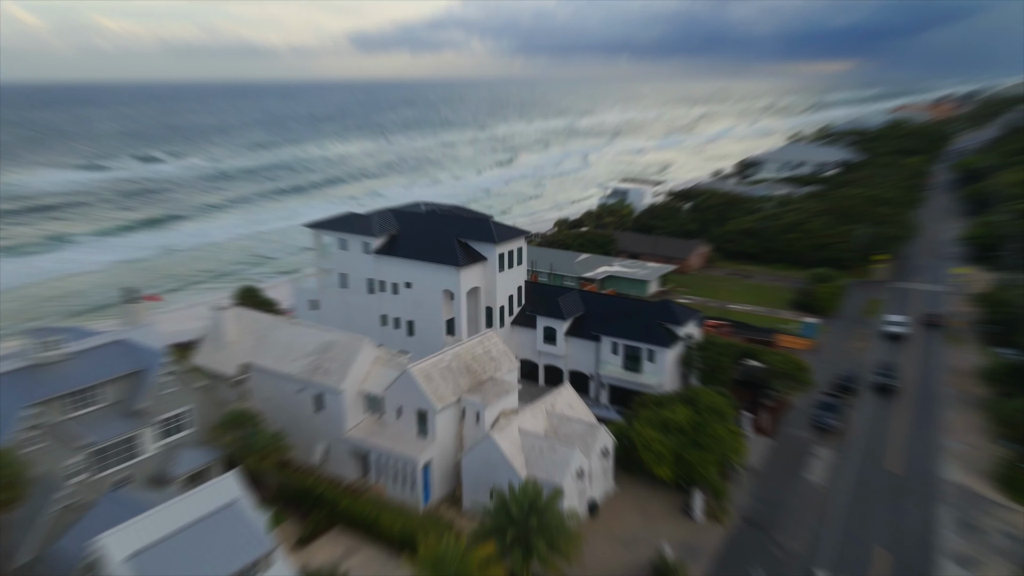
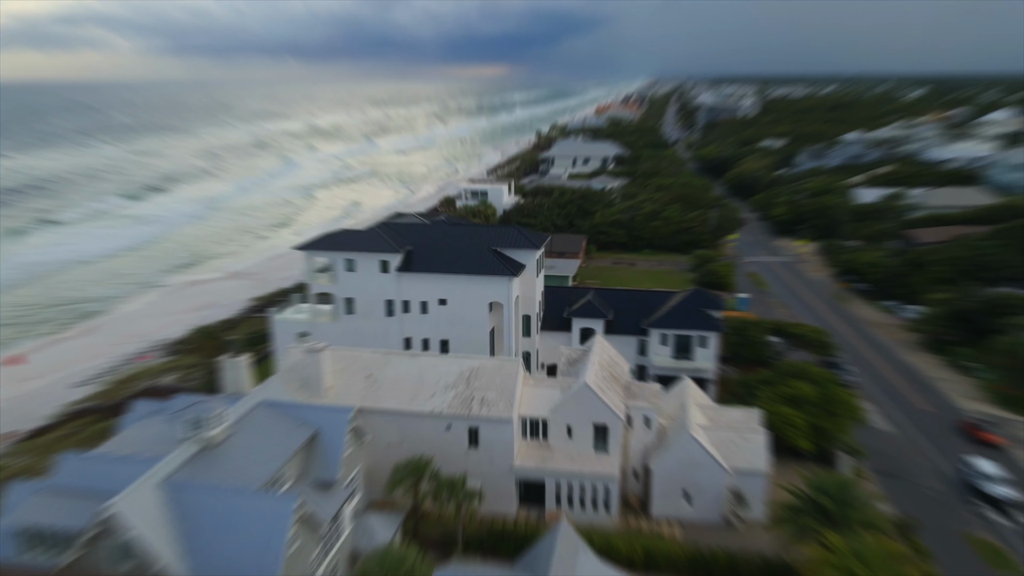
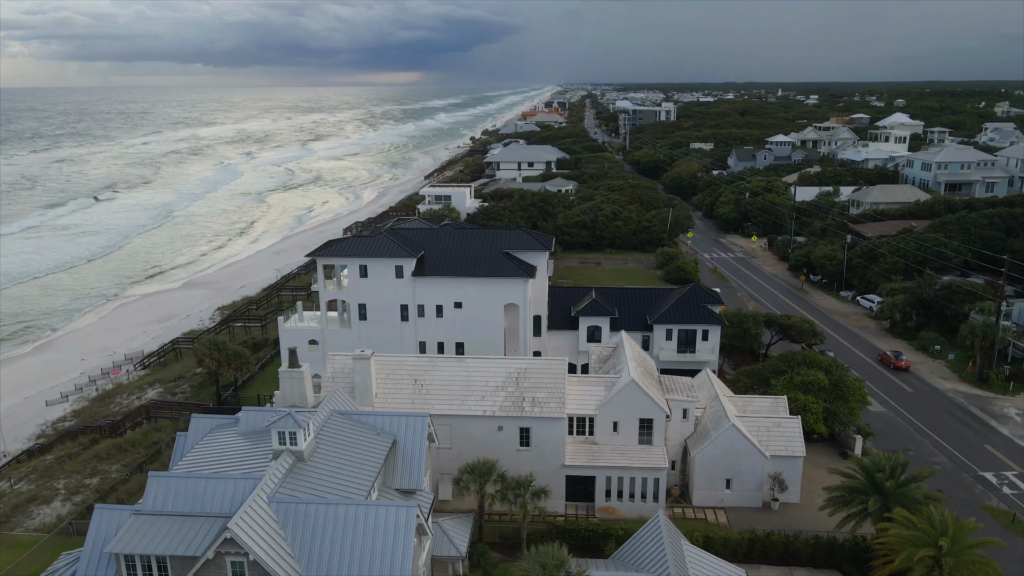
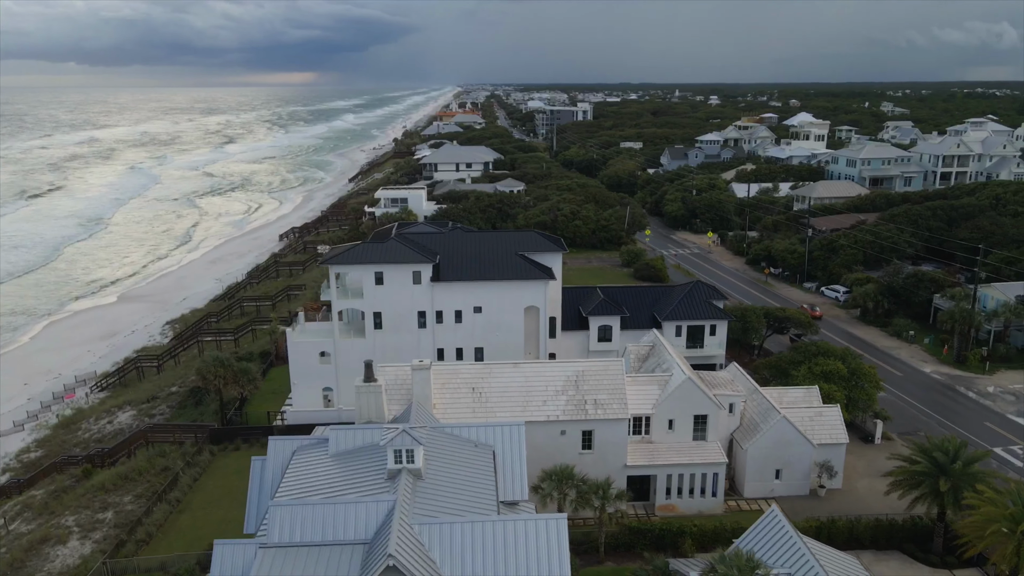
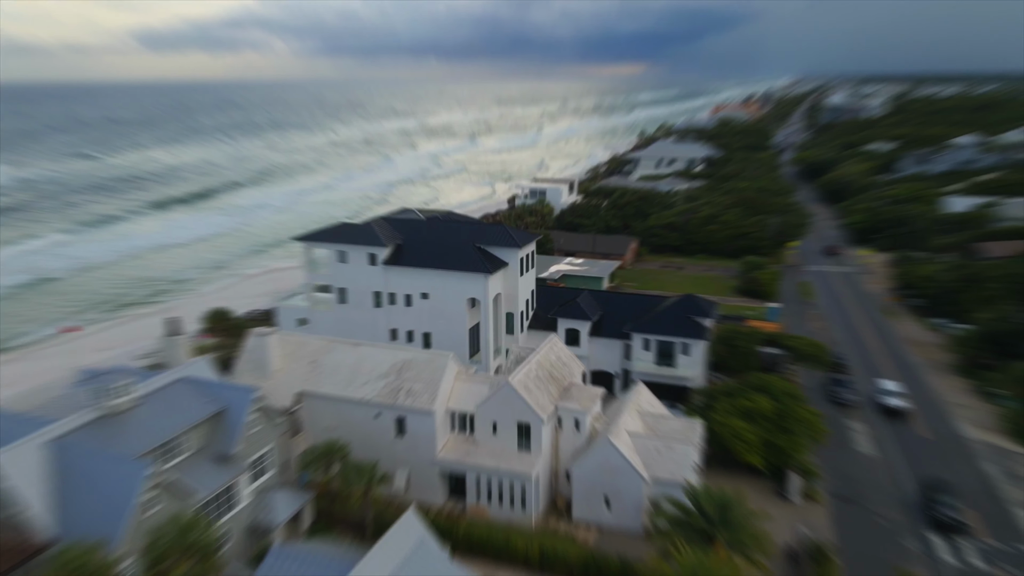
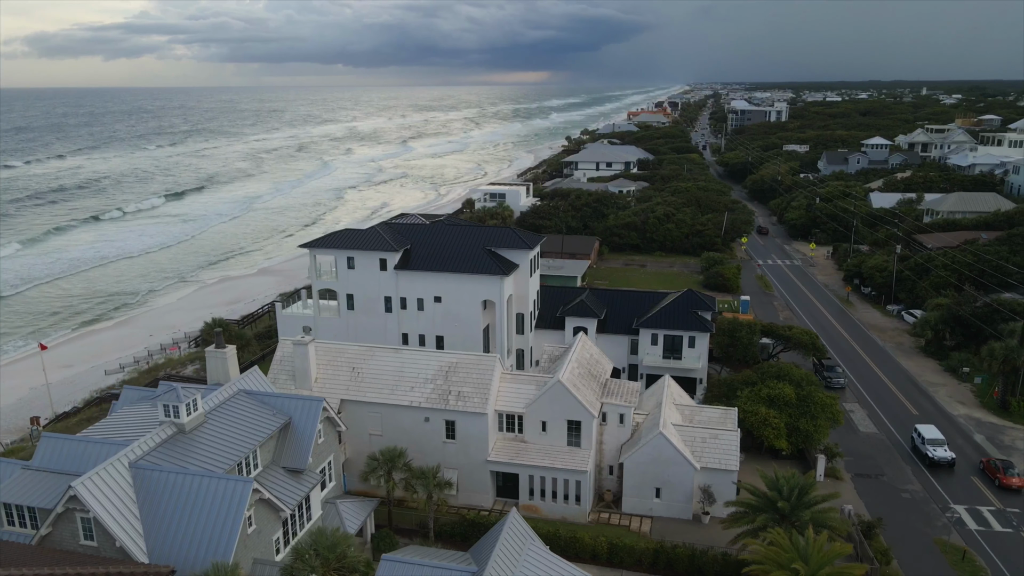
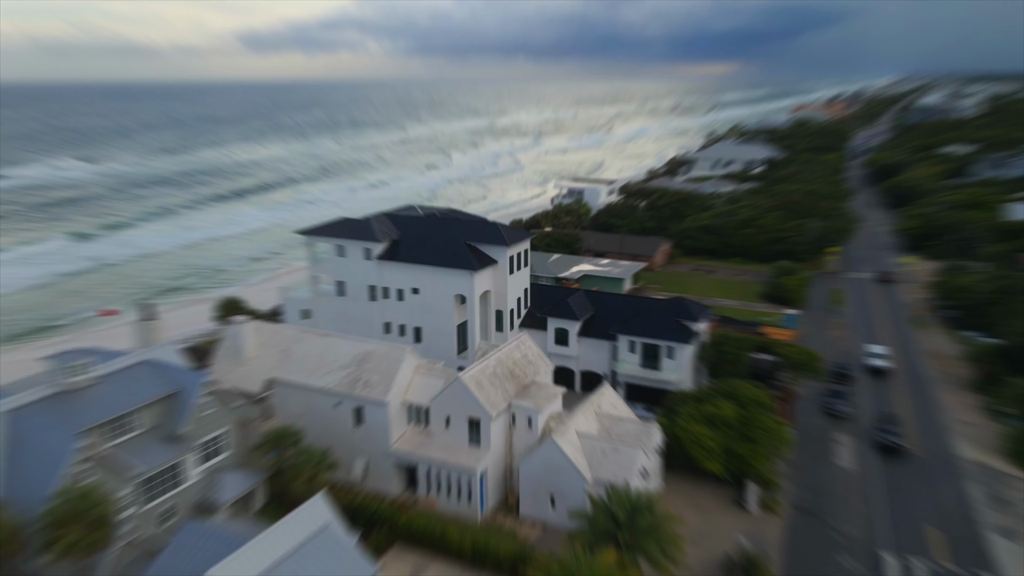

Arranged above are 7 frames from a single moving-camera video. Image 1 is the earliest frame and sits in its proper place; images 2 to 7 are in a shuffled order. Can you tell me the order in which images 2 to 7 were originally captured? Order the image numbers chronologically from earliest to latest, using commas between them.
7, 5, 2, 6, 3, 4
